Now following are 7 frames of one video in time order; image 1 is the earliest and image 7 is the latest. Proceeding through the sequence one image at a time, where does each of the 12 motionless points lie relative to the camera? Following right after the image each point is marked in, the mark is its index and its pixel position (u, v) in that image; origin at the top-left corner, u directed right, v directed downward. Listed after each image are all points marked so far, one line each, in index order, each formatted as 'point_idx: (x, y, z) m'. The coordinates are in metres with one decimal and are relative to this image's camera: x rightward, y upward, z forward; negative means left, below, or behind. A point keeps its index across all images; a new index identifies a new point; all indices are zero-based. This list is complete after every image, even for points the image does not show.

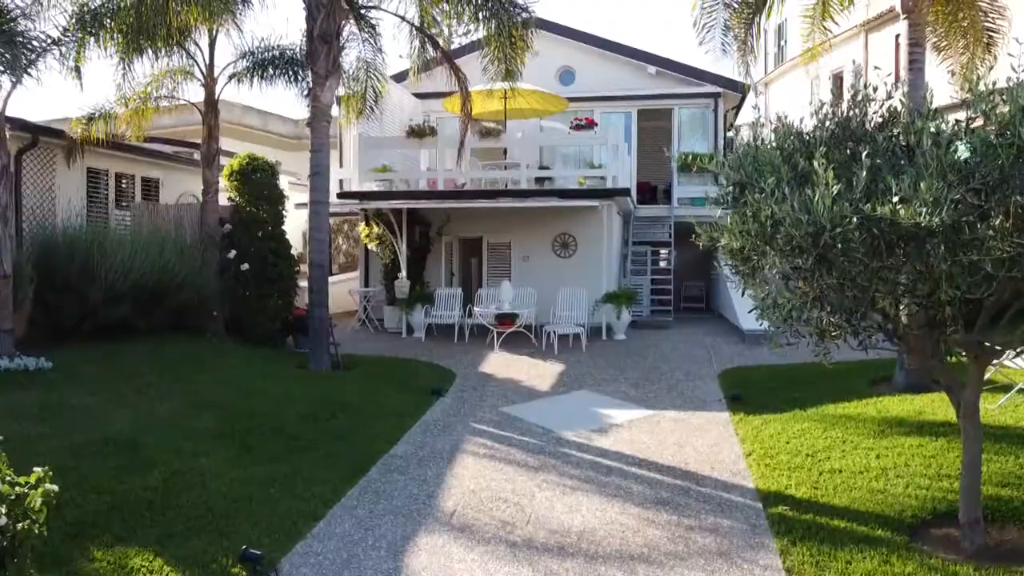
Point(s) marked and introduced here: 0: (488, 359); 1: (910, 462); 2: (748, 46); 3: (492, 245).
0: (-0.4, -1.3, +13.8) m
1: (+4.0, -1.7, +7.6) m
2: (+3.5, +3.5, +11.3) m
3: (-0.5, +1.0, +17.4) m
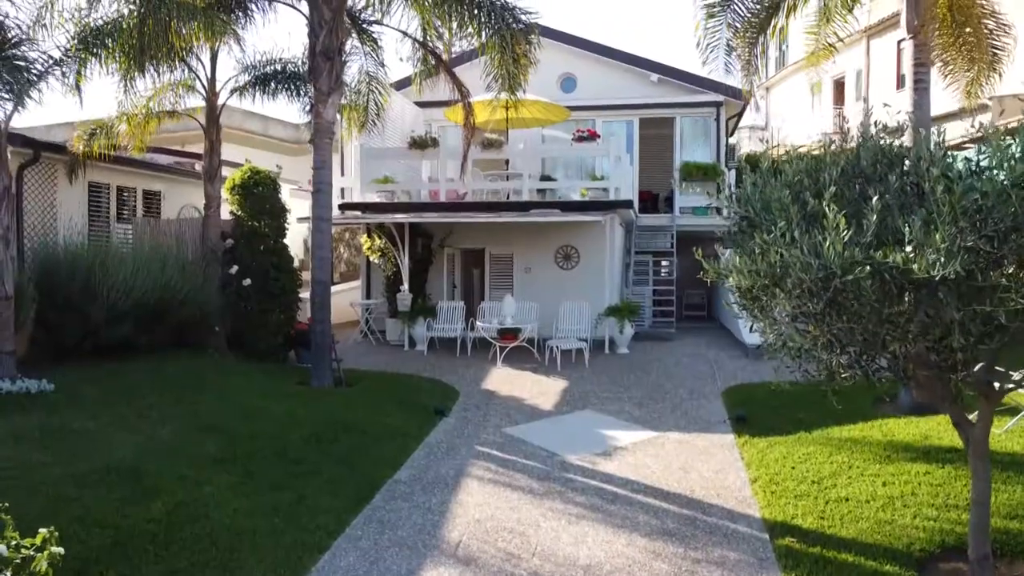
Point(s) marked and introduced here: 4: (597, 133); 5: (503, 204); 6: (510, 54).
0: (-0.4, -1.6, +13.7) m
1: (+4.0, -2.0, +7.6) m
2: (+3.5, +3.2, +11.2) m
3: (-0.4, +0.7, +17.4) m
4: (+2.1, +3.8, +19.2) m
5: (-0.2, +2.0, +17.8) m
6: (0.0, +4.1, +13.5) m
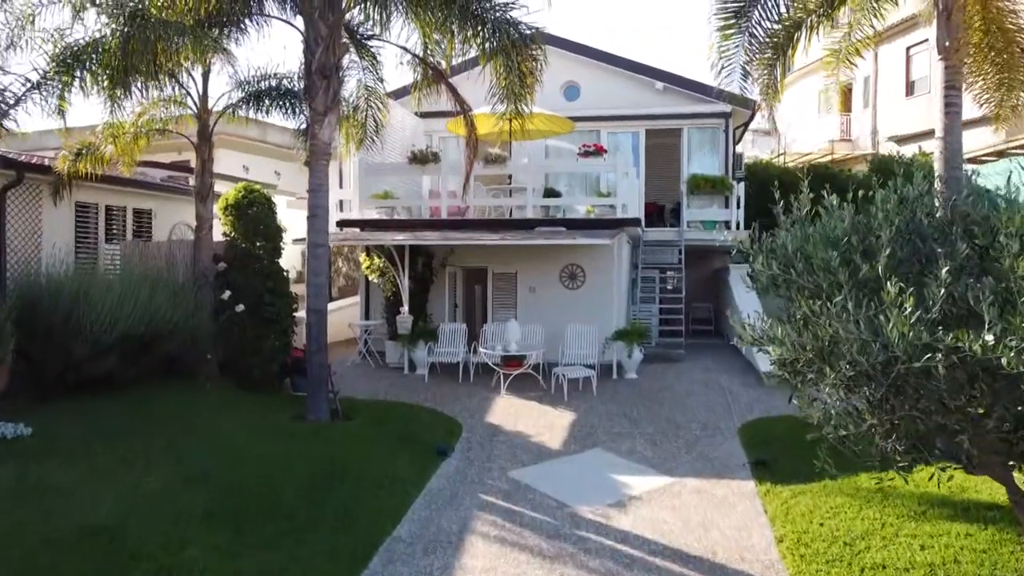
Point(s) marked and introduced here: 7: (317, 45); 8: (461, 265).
0: (-0.3, -2.0, +13.1) m
1: (+4.1, -2.5, +7.0) m
2: (+3.6, +2.8, +10.6) m
3: (-0.3, +0.3, +16.8) m
4: (+2.2, +3.4, +18.6) m
5: (-0.1, +1.5, +17.2) m
6: (+0.1, +3.7, +13.0) m
7: (-3.0, +3.7, +11.7) m
8: (-1.1, +0.5, +17.0) m
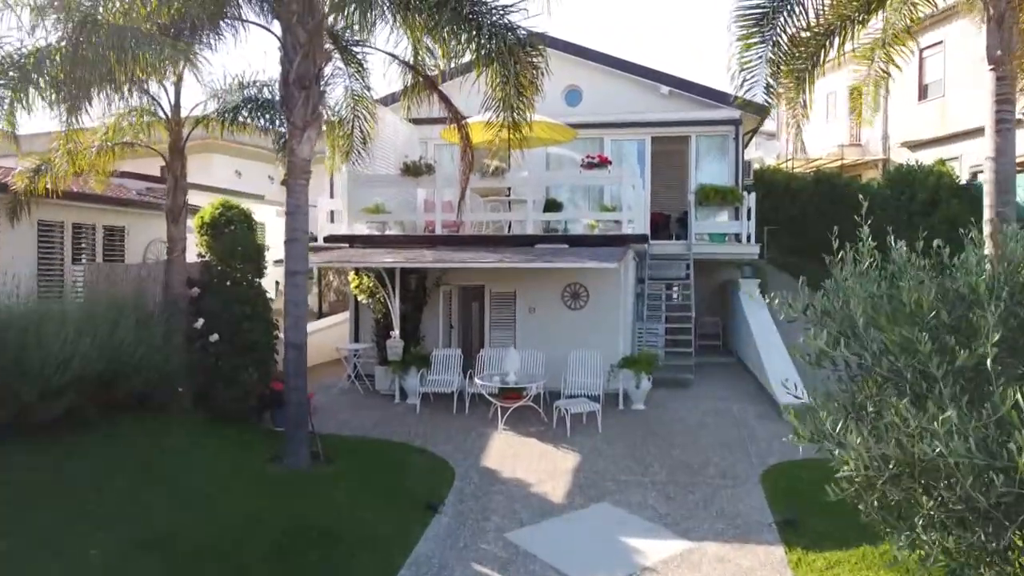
0: (-0.3, -2.4, +12.1) m
1: (+4.1, -2.9, +5.9) m
2: (+3.6, +2.4, +9.6) m
3: (-0.4, -0.2, +15.7) m
4: (+2.2, +2.9, +17.5) m
5: (-0.2, +1.1, +16.1) m
6: (0.0, +3.2, +11.9) m
7: (-3.0, +3.3, +10.6) m
8: (-1.2, +0.1, +15.9) m
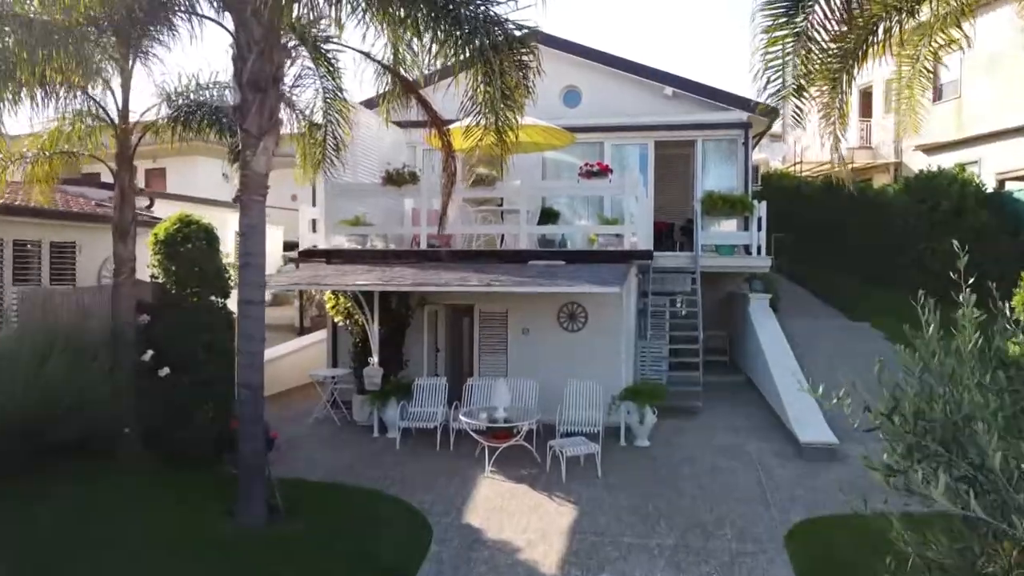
0: (-0.5, -2.8, +10.7) m
1: (+3.9, -3.3, +4.6) m
2: (+3.4, +2.0, +8.2) m
3: (-0.5, -0.5, +14.3) m
4: (+2.0, +2.6, +16.1) m
5: (-0.3, +0.7, +14.7) m
6: (-0.1, +2.8, +10.5) m
7: (-3.2, +2.9, +9.2) m
8: (-1.3, -0.3, +14.5) m
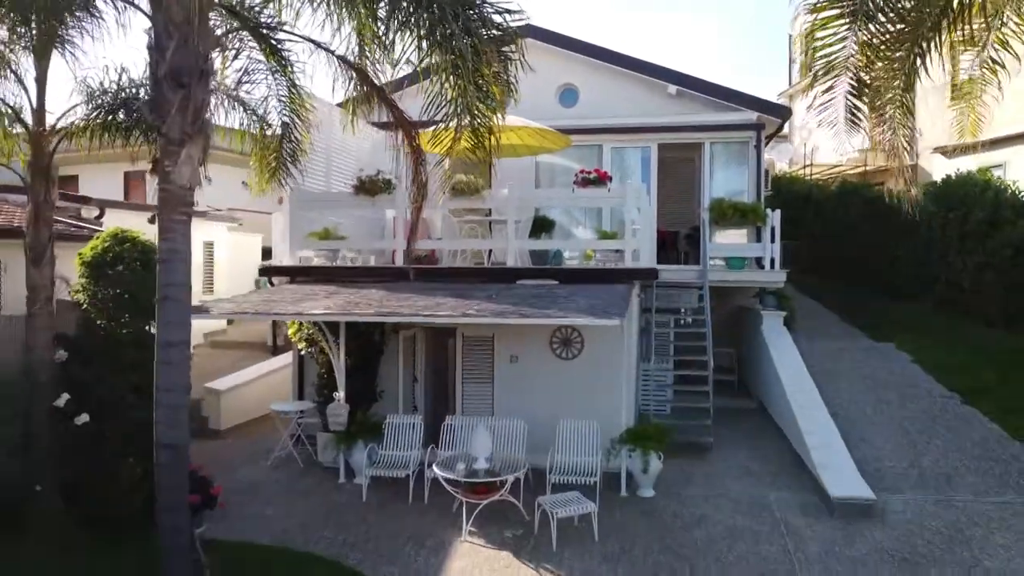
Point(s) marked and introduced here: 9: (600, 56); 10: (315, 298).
0: (-0.7, -3.2, +9.0) m
1: (+3.7, -3.7, +2.9) m
2: (+3.2, +1.6, +6.5) m
3: (-0.8, -0.9, +12.7) m
4: (+1.8, +2.2, +14.5) m
5: (-0.6, +0.3, +13.1) m
6: (-0.4, +2.5, +8.8) m
7: (-3.4, +2.5, +7.6) m
8: (-1.6, -0.7, +12.9) m
9: (+2.1, +5.5, +18.3) m
10: (-2.9, -0.1, +11.3) m
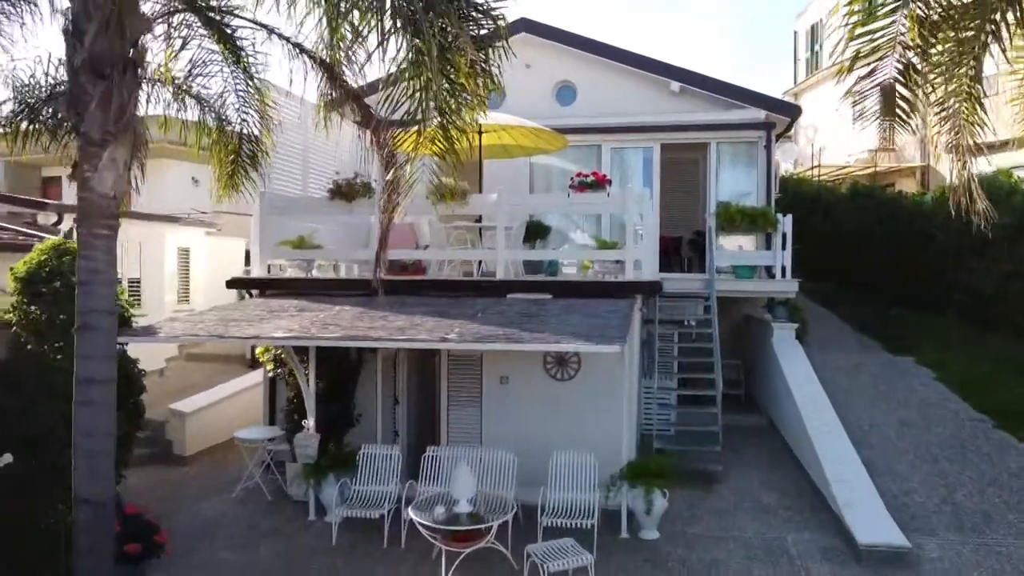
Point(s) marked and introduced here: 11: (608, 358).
0: (-0.9, -3.4, +7.9) m
1: (+3.5, -3.9, +1.7) m
2: (+3.0, +1.3, +5.4) m
3: (-0.9, -1.2, +11.5) m
4: (+1.6, +1.9, +13.3) m
5: (-0.7, +0.1, +11.9) m
6: (-0.5, +2.2, +7.7) m
7: (-3.6, +2.2, +6.4) m
8: (-1.7, -0.9, +11.7) m
9: (+1.9, +5.3, +17.1) m
10: (-3.1, -0.4, +10.2) m
11: (+1.4, -1.0, +11.0) m
